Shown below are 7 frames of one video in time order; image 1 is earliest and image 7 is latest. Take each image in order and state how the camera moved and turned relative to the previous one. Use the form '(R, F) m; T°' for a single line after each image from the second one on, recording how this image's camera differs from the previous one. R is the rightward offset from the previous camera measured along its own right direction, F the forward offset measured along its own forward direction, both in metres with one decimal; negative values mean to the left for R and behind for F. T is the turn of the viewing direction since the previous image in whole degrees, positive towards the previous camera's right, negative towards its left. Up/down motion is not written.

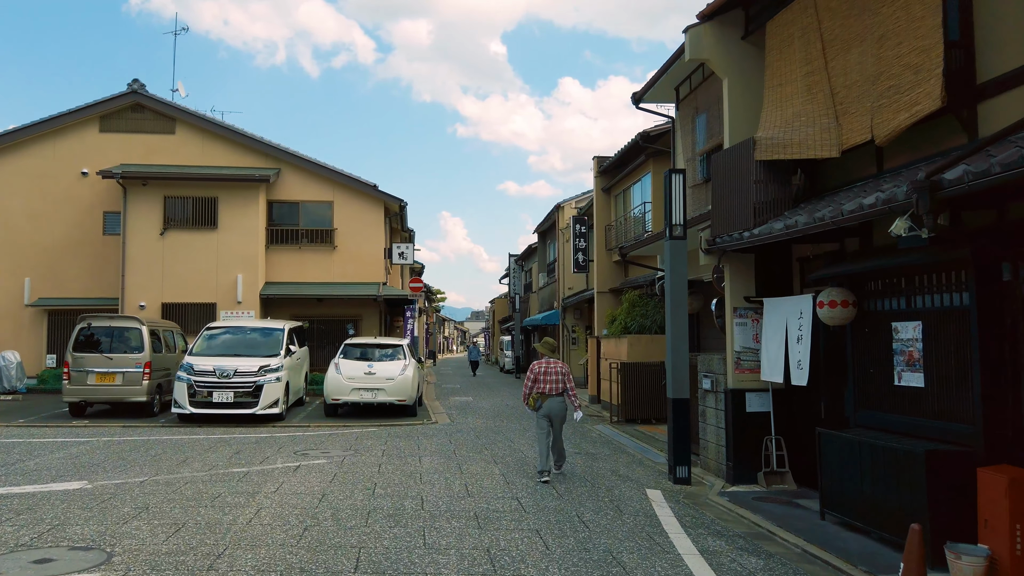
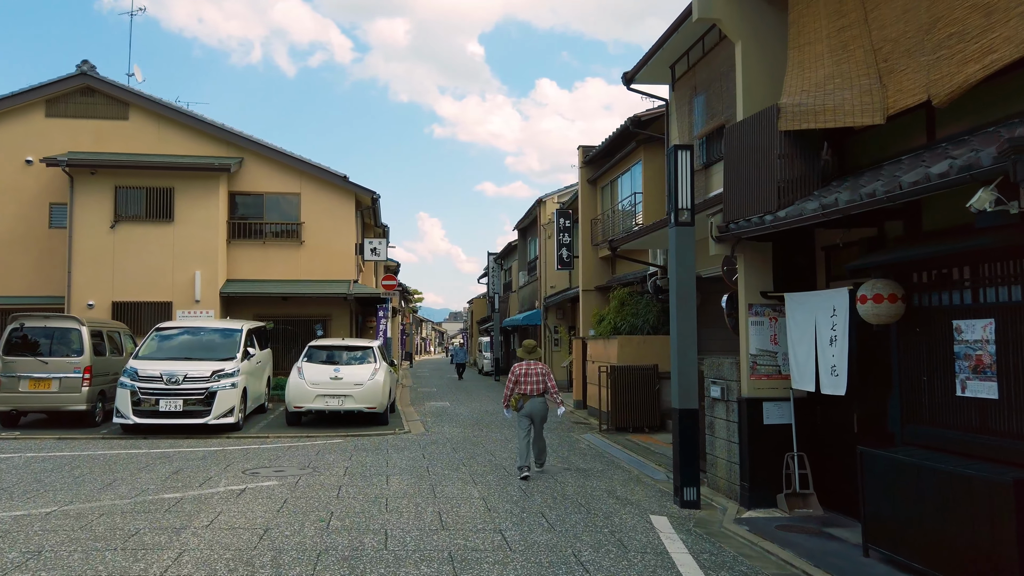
(0.0, +1.1) m; +2°
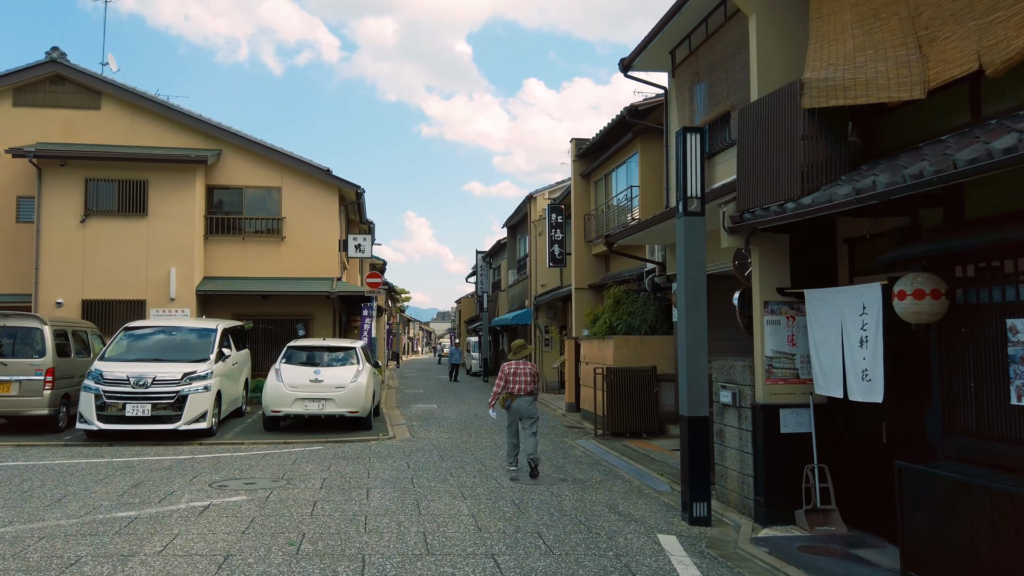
(0.0, +0.7) m; +1°
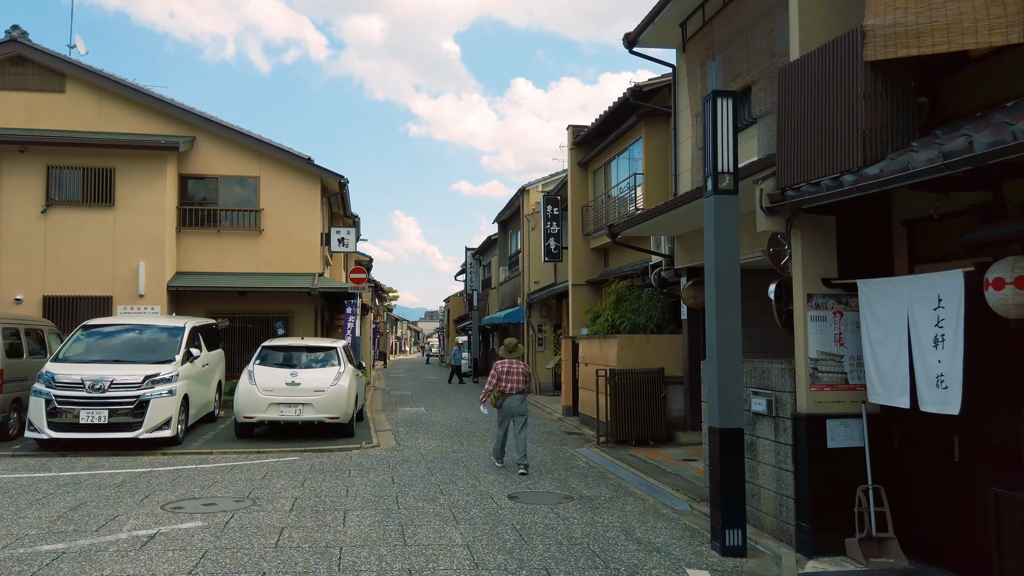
(-0.1, +1.0) m; +1°
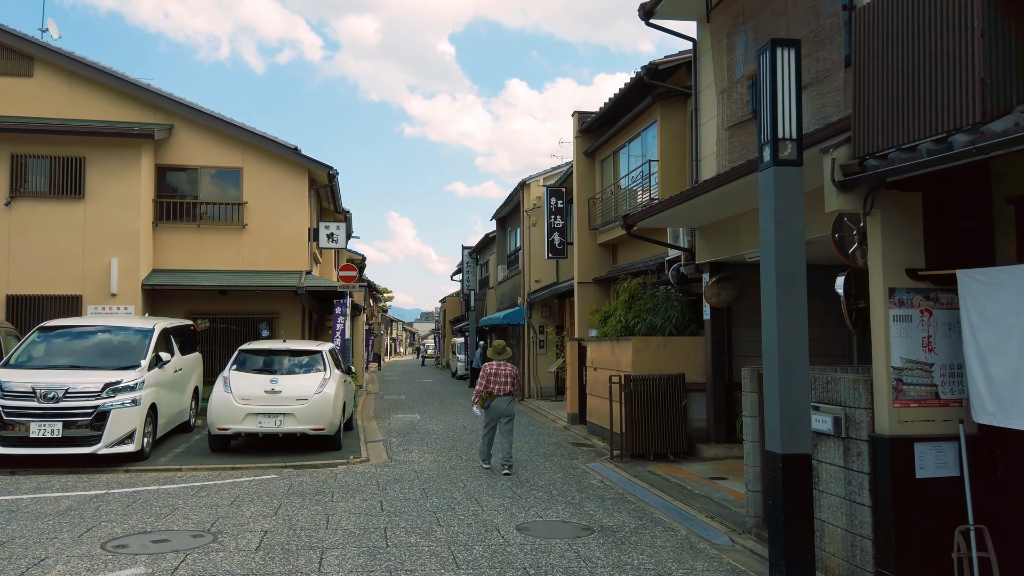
(-0.1, +1.1) m; 0°
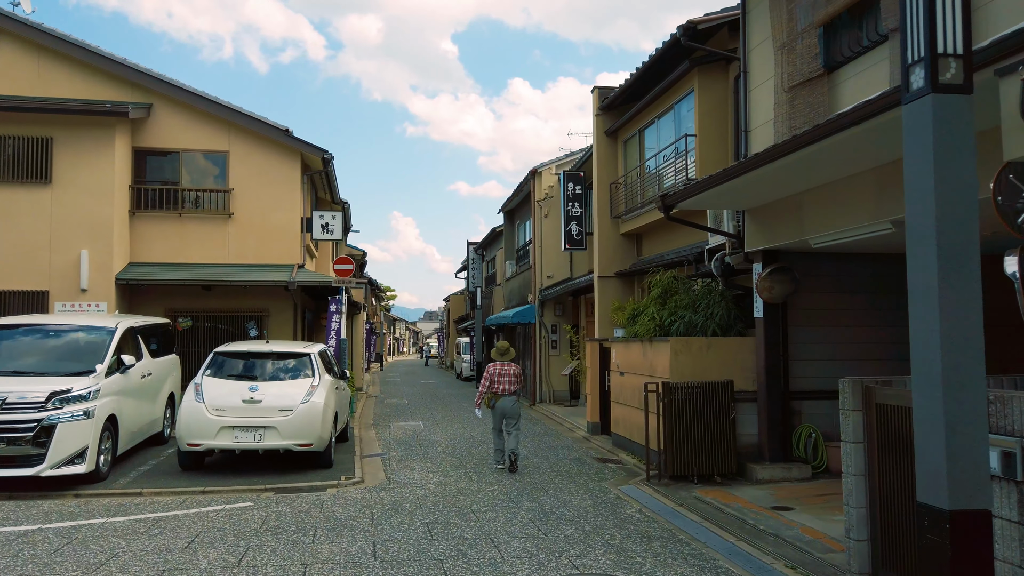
(-0.2, +1.4) m; 0°
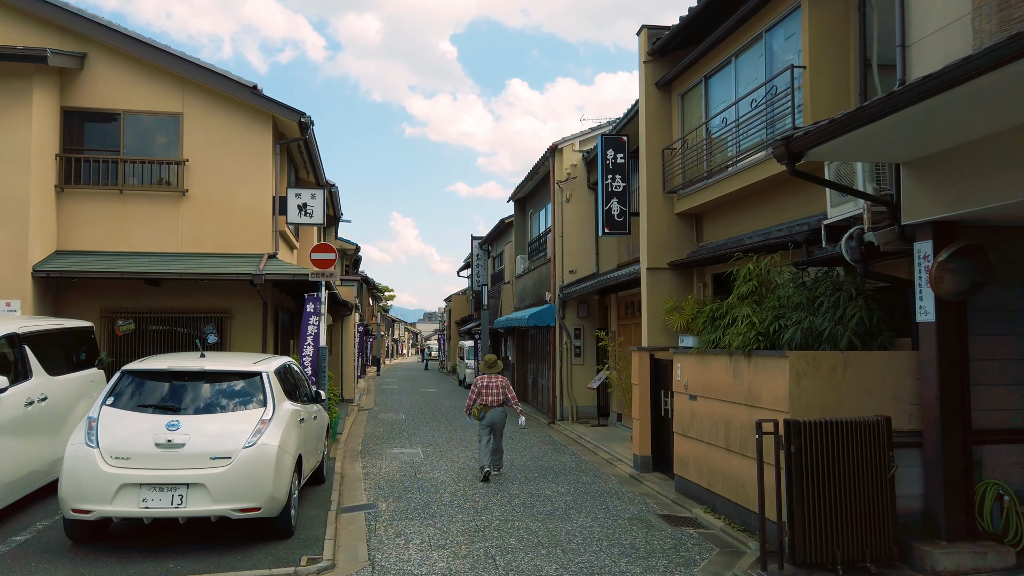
(-0.3, +2.8) m; 0°
